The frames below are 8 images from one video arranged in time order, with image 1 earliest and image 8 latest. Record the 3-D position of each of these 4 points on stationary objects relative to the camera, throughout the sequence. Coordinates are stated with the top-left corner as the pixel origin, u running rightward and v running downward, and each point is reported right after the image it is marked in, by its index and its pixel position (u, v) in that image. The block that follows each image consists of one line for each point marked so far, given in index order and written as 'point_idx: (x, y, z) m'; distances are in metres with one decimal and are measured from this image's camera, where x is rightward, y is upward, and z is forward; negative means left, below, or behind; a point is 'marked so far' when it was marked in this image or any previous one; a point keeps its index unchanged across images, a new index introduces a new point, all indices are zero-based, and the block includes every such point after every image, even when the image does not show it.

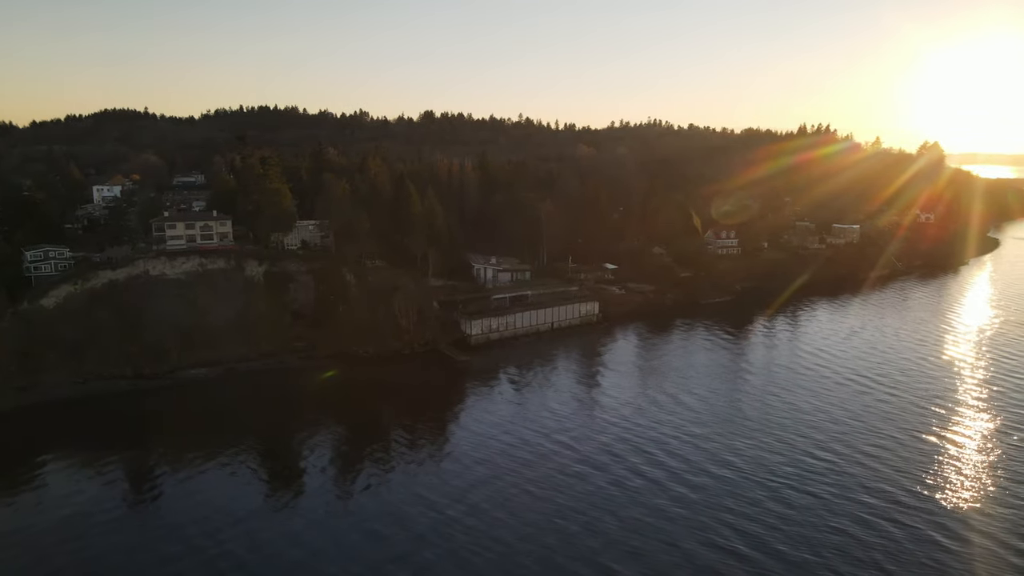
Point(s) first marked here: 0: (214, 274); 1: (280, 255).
0: (-7.2, +0.3, +18.6) m
1: (-5.8, +0.9, +19.5) m
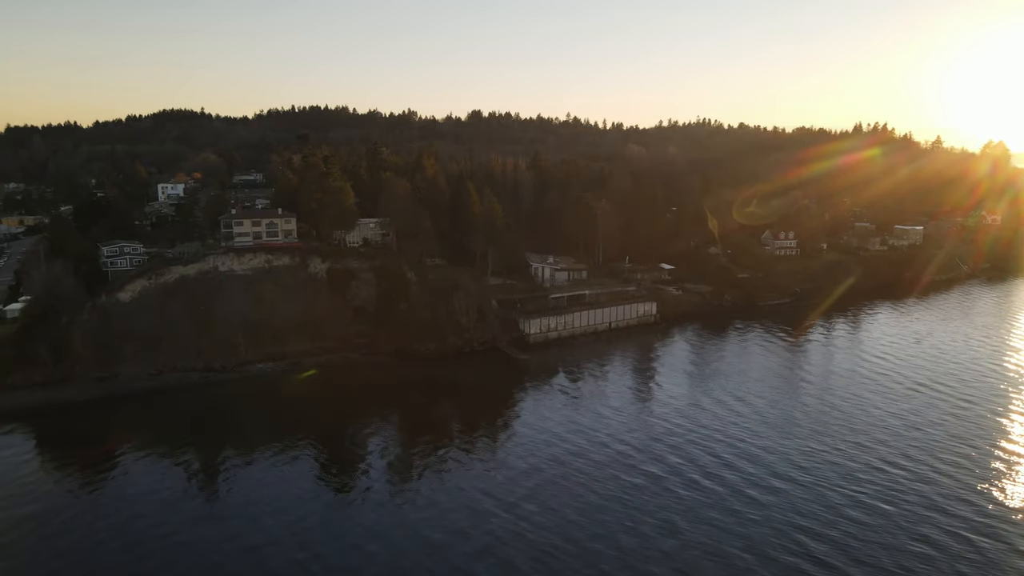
0: (-5.8, +0.4, +19.0) m
1: (-4.3, +1.0, +19.8) m
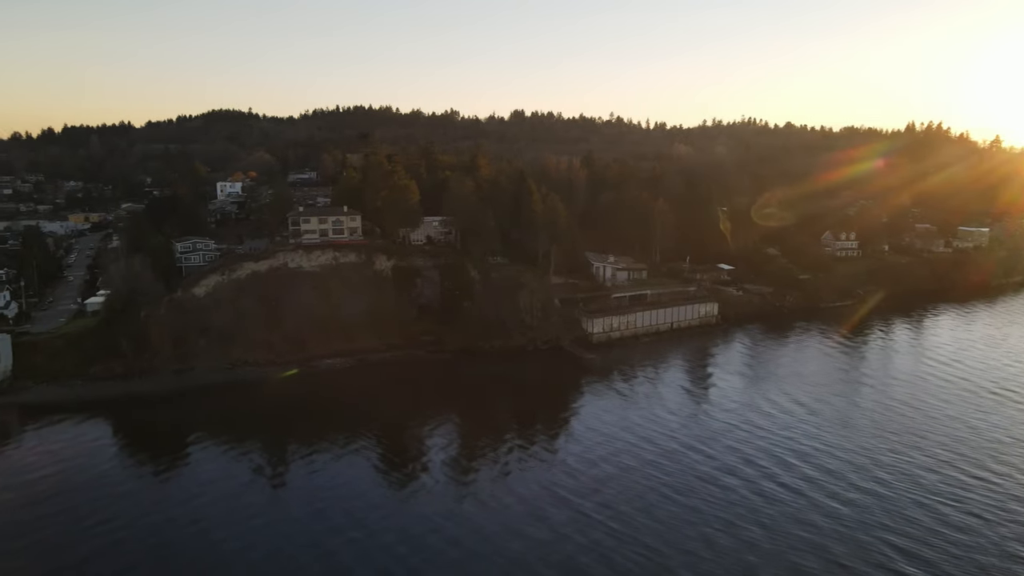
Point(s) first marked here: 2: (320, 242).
0: (-4.2, +0.5, +19.2) m
1: (-2.6, +1.0, +19.9) m
2: (-5.0, +1.3, +19.8) m
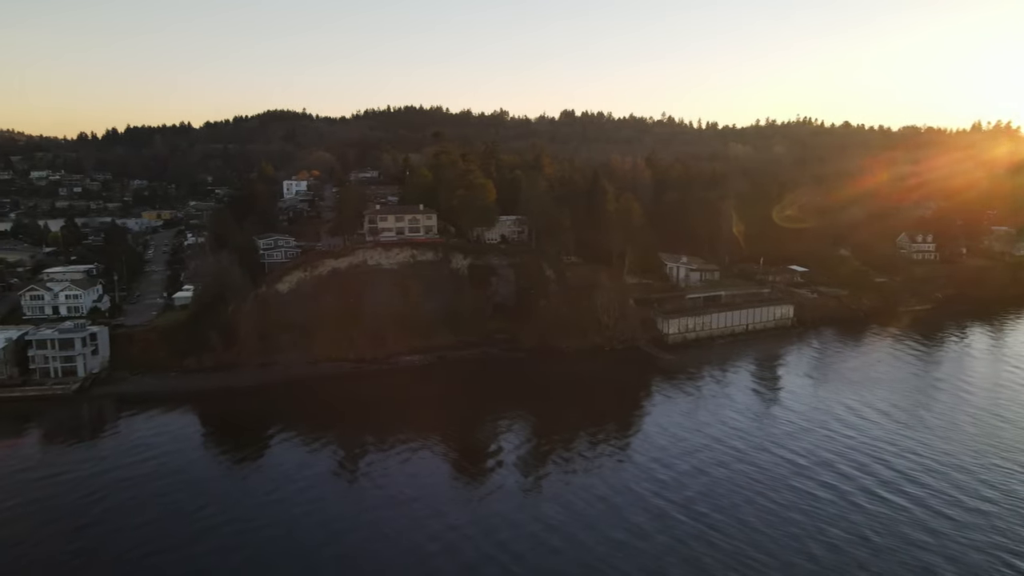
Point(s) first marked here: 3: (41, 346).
0: (-2.2, +0.6, +19.4) m
1: (-0.7, +1.1, +20.1) m
2: (-3.0, +1.3, +20.0) m
3: (-9.6, -1.2, +15.2) m
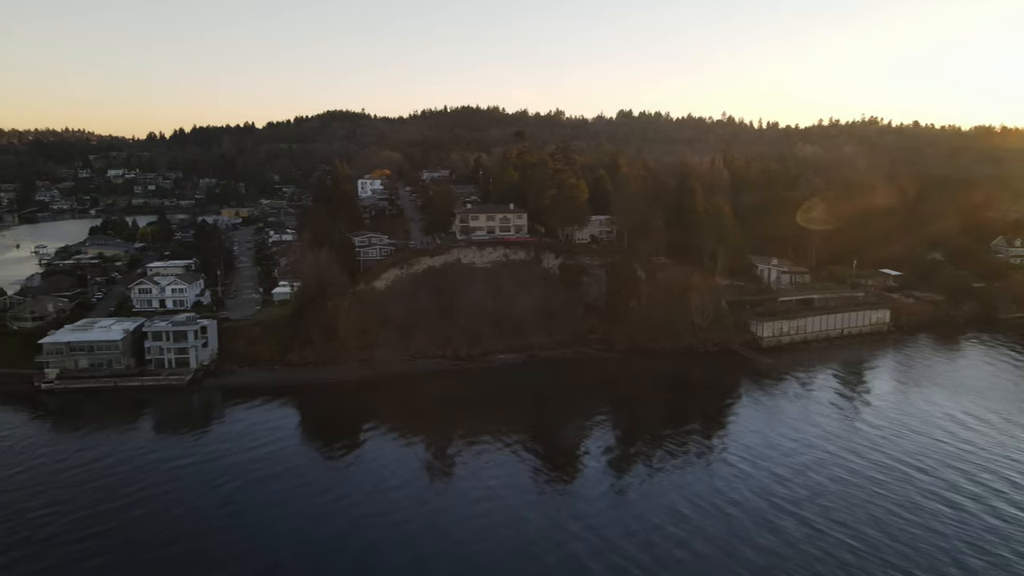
0: (+0.1, +0.6, +19.5) m
1: (+1.7, +1.1, +20.0) m
2: (-0.7, +1.4, +20.2) m
3: (-7.5, -1.1, +15.7) m
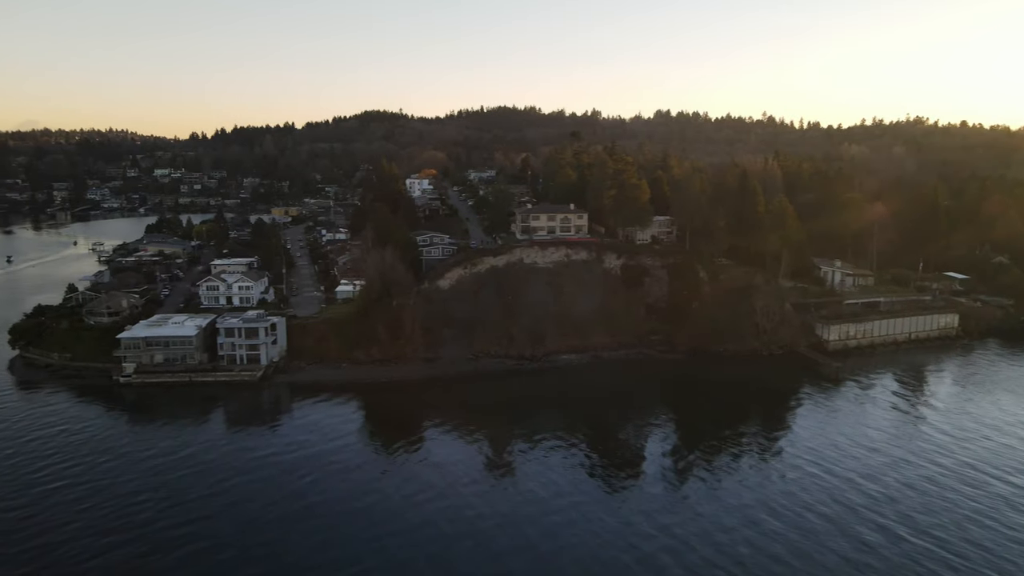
0: (+1.6, +0.6, +19.5) m
1: (+3.3, +1.1, +19.9) m
2: (+0.9, +1.4, +20.2) m
3: (-6.1, -1.0, +16.0) m
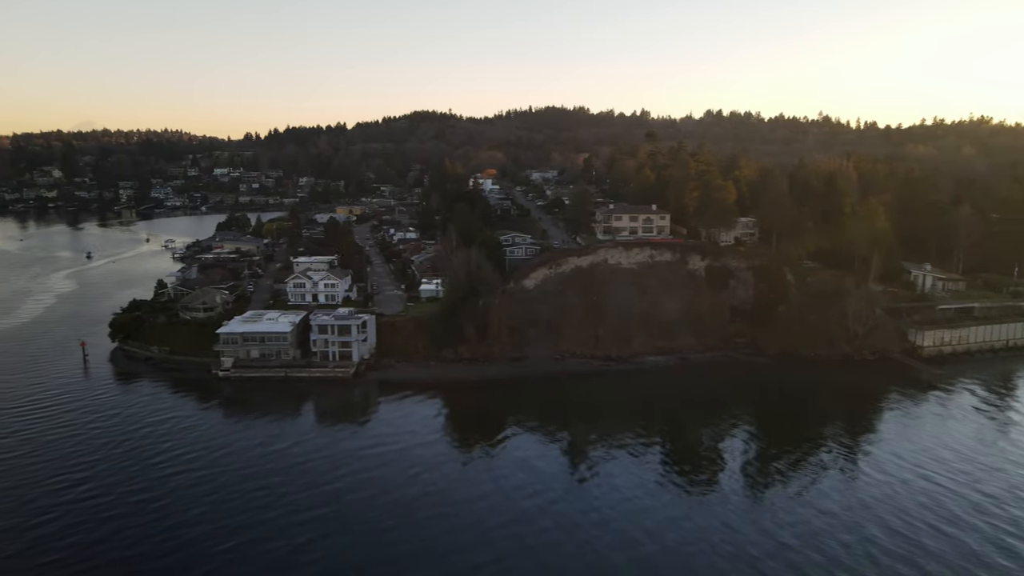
0: (+3.7, +0.6, +19.3) m
1: (+5.4, +1.0, +19.7) m
2: (+3.1, +1.3, +20.0) m
3: (-4.2, -0.9, +16.3) m
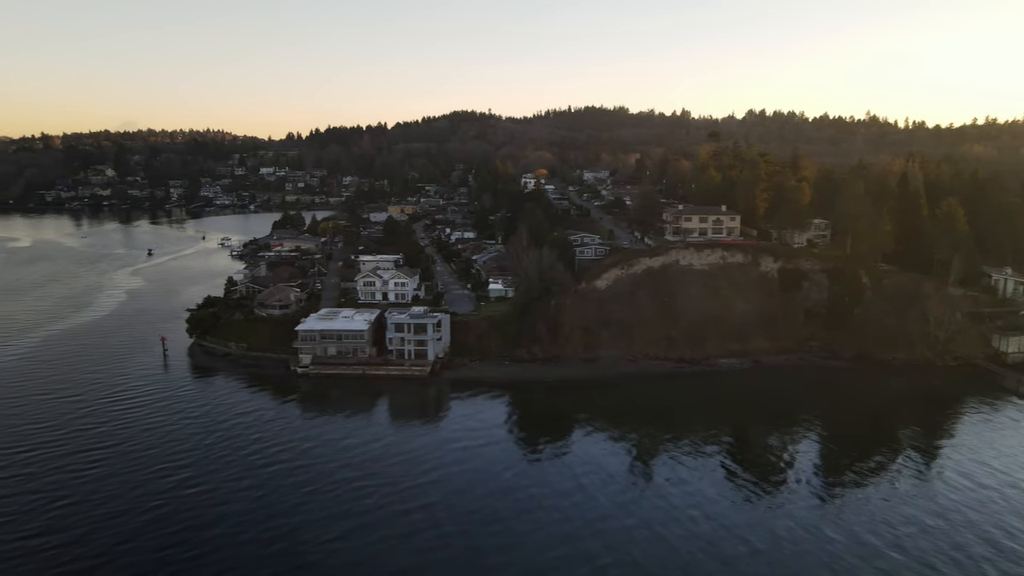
0: (+5.5, +0.5, +19.1) m
1: (+7.1, +0.9, +19.4) m
2: (+4.8, +1.3, +19.9) m
3: (-2.6, -0.9, +16.4) m
